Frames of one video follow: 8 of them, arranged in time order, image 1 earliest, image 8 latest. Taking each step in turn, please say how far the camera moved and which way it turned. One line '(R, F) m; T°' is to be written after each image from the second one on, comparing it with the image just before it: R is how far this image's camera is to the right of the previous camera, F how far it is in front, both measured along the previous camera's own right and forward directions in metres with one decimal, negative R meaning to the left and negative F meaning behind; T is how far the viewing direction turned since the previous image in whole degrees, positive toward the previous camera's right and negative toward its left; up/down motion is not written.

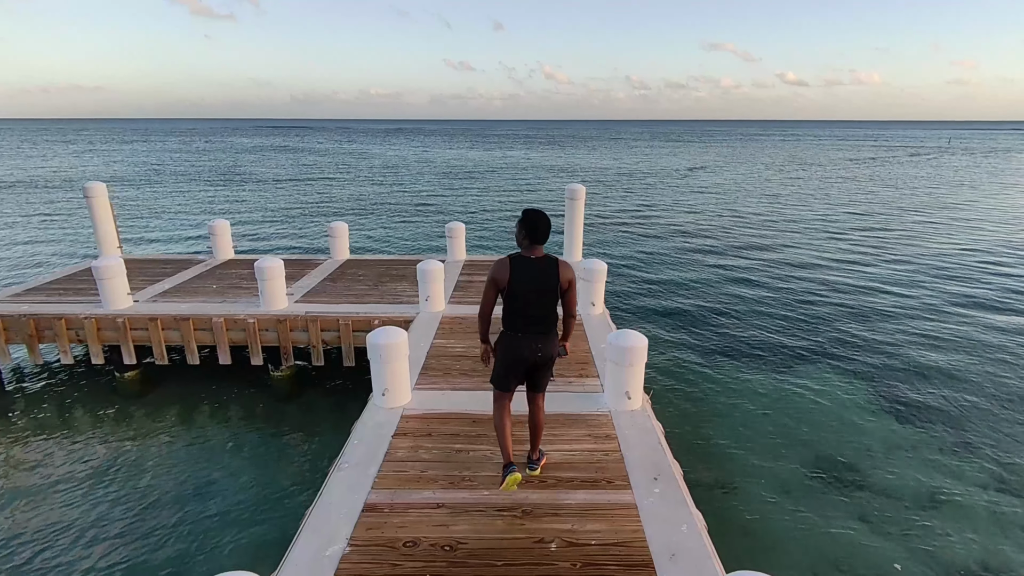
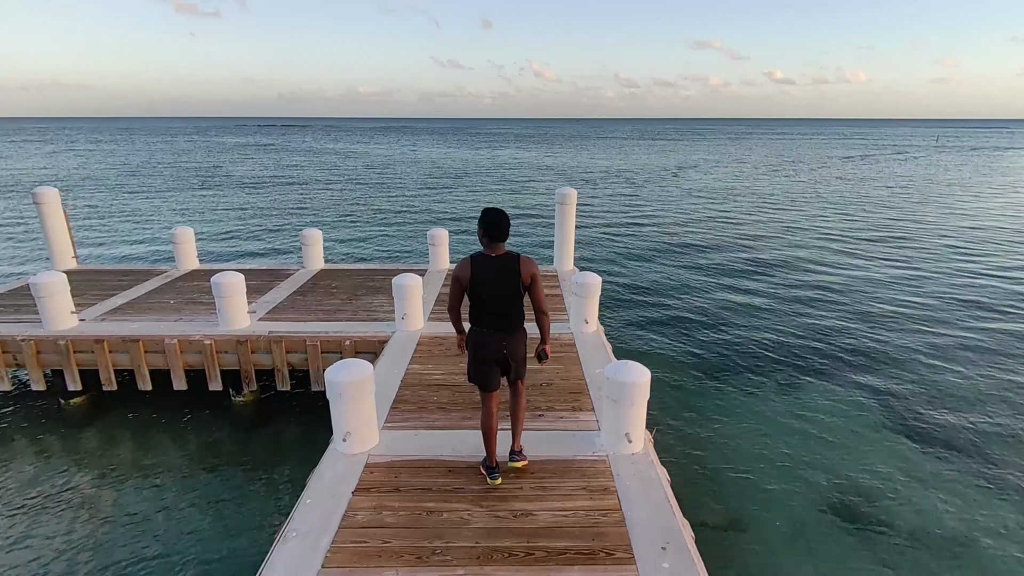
(+0.1, +0.7) m; +1°
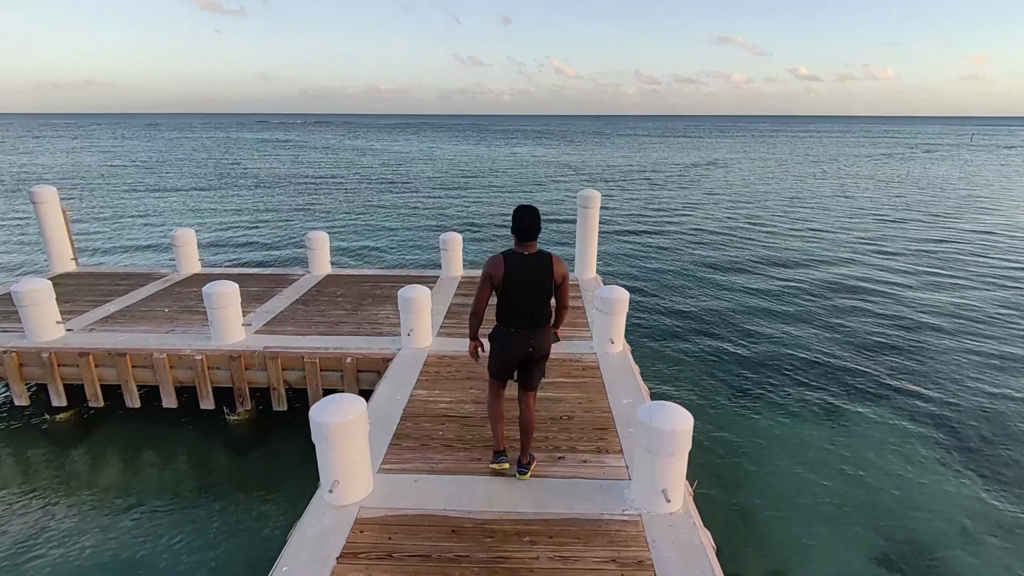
(0.0, +0.7) m; -2°
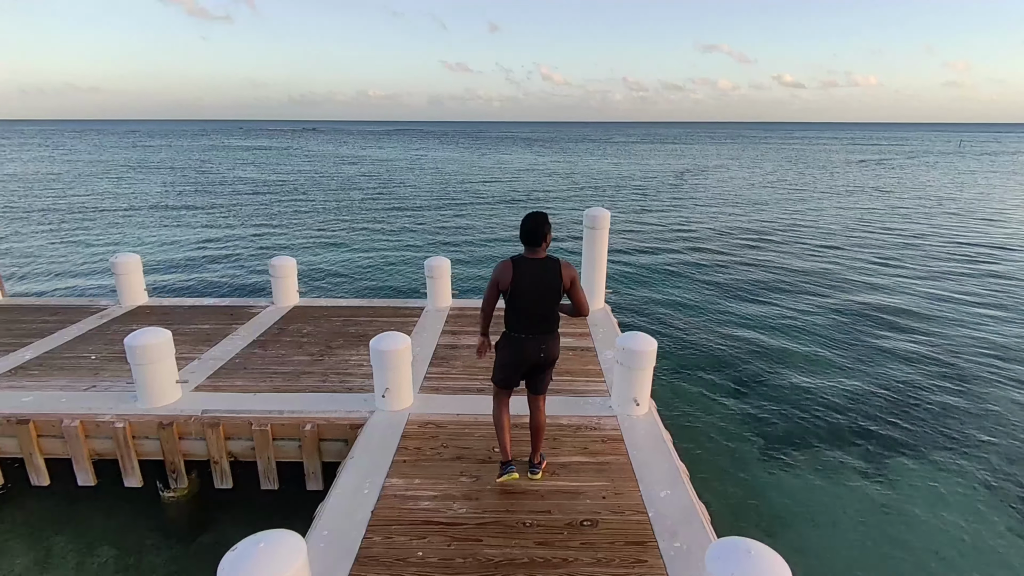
(-0.1, +1.3) m; +1°
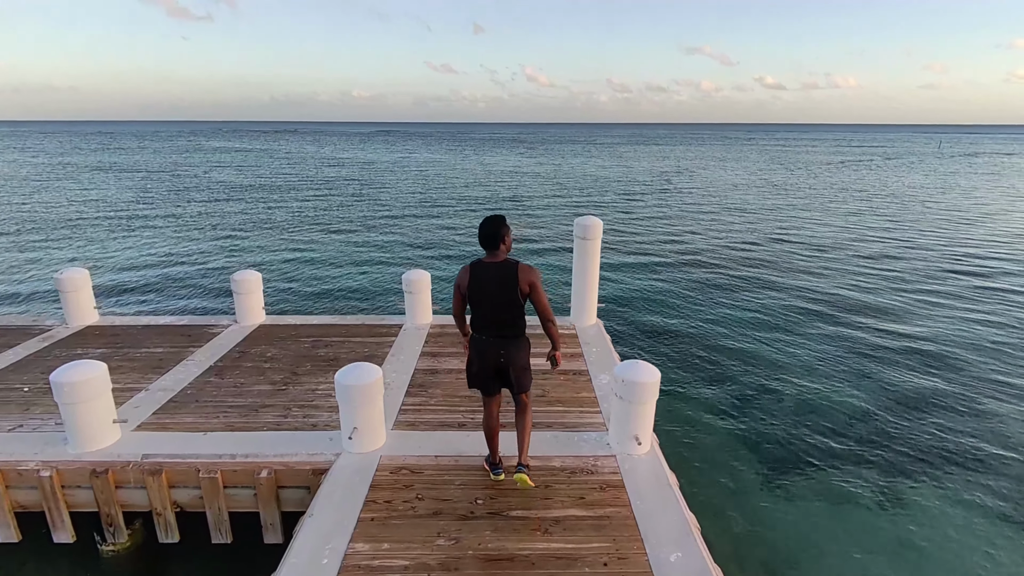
(0.0, +0.6) m; +1°
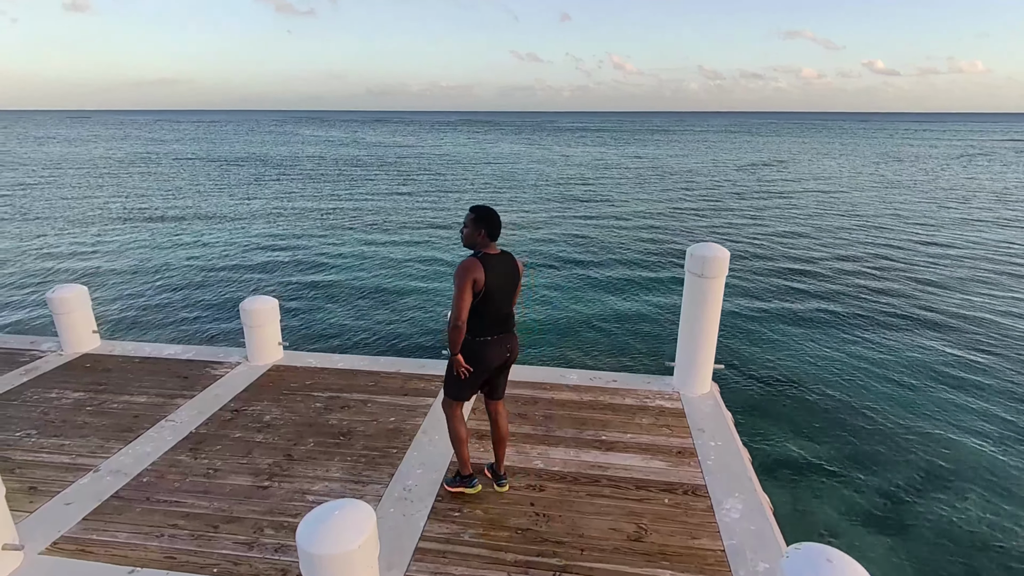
(-0.1, +2.0) m; -8°
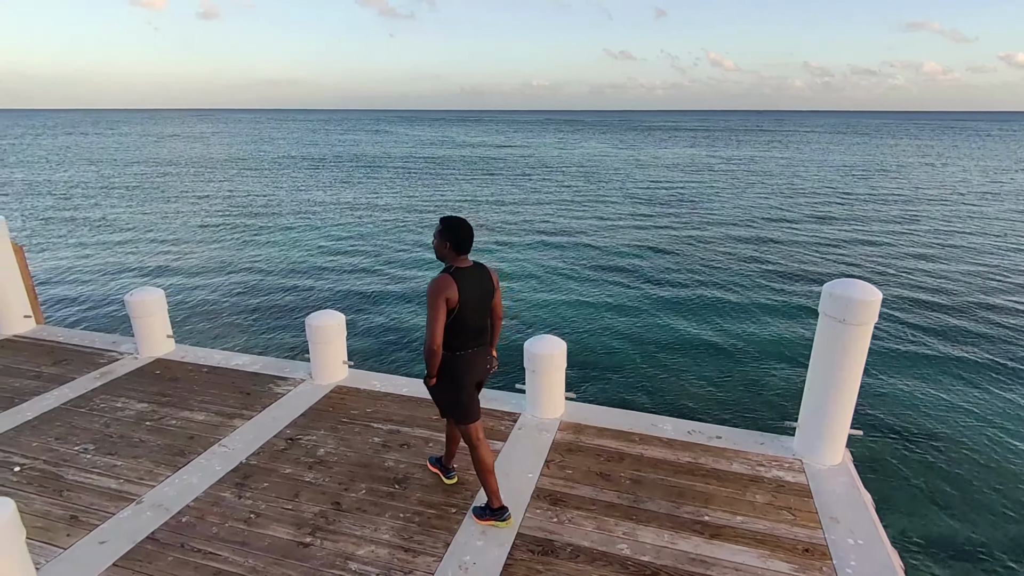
(-0.1, +0.7) m; -8°
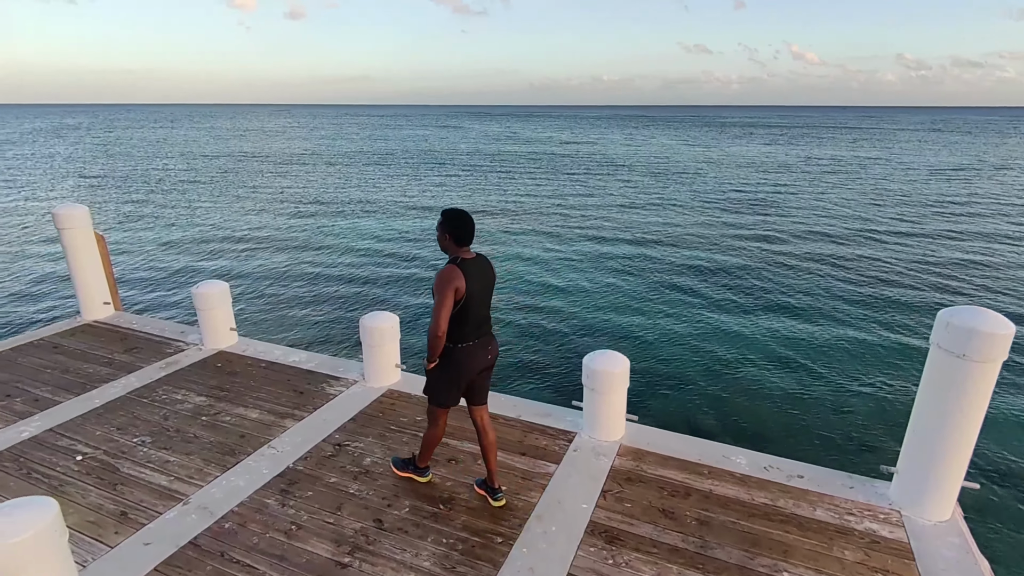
(0.0, +0.3) m; -6°
